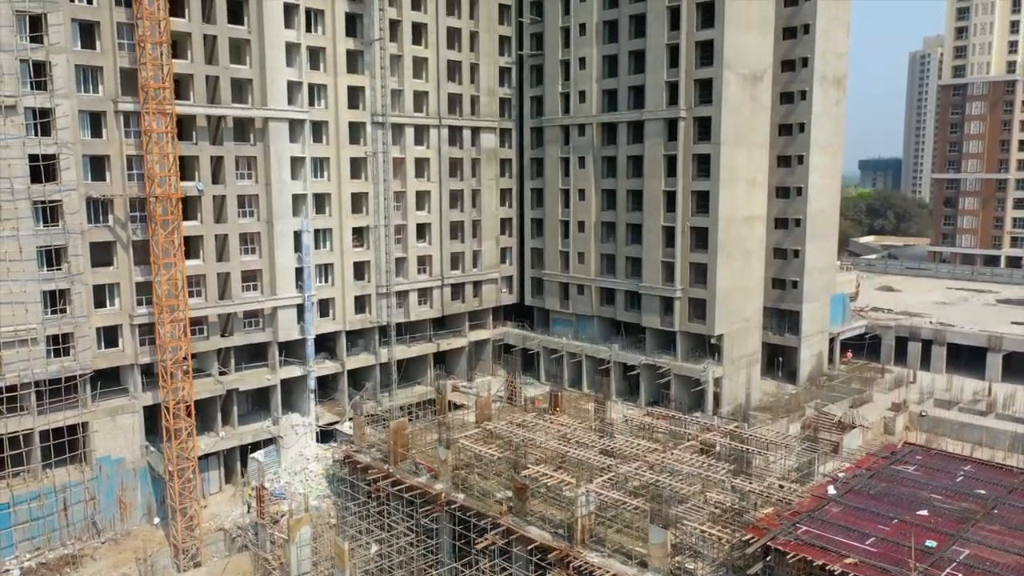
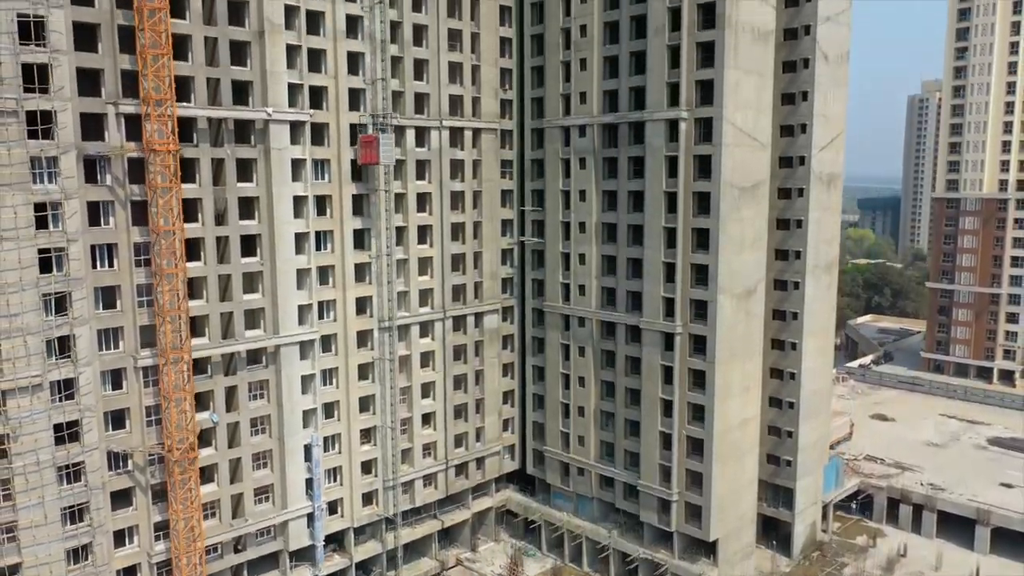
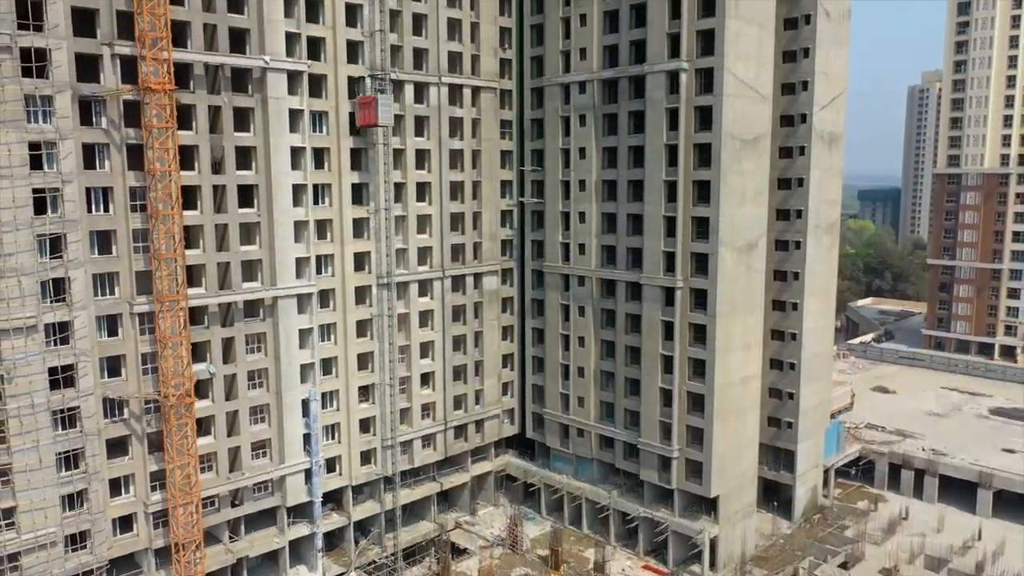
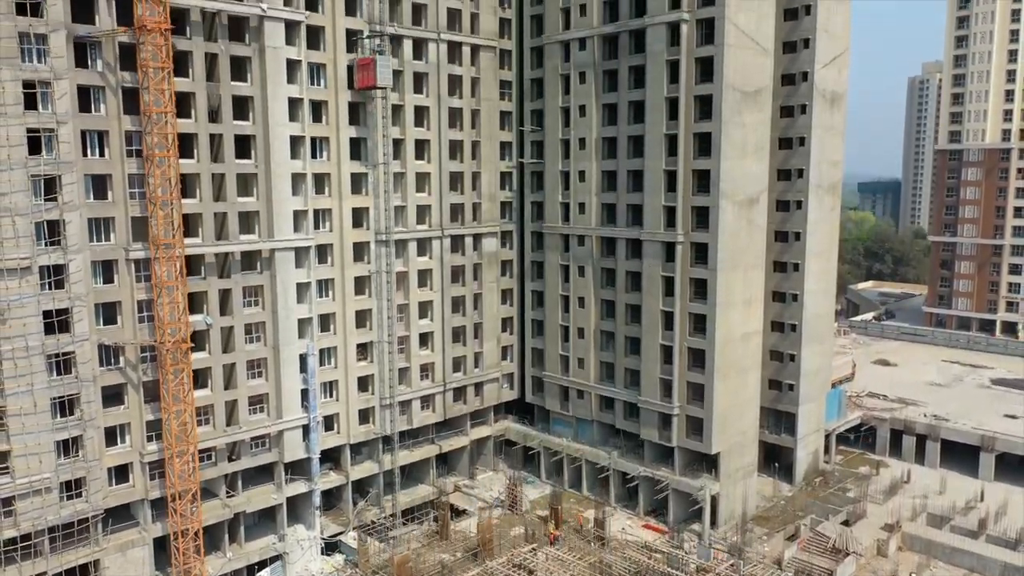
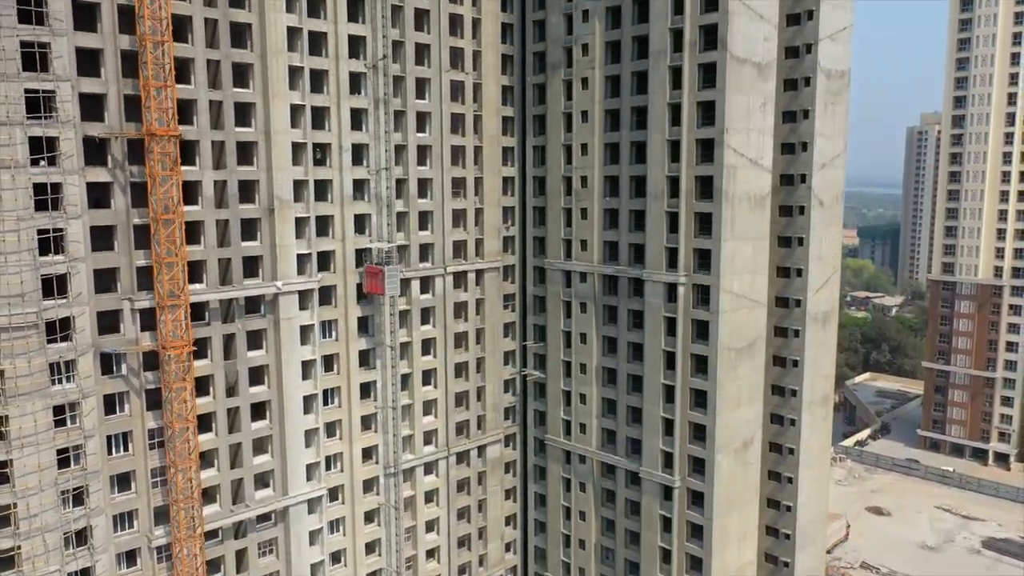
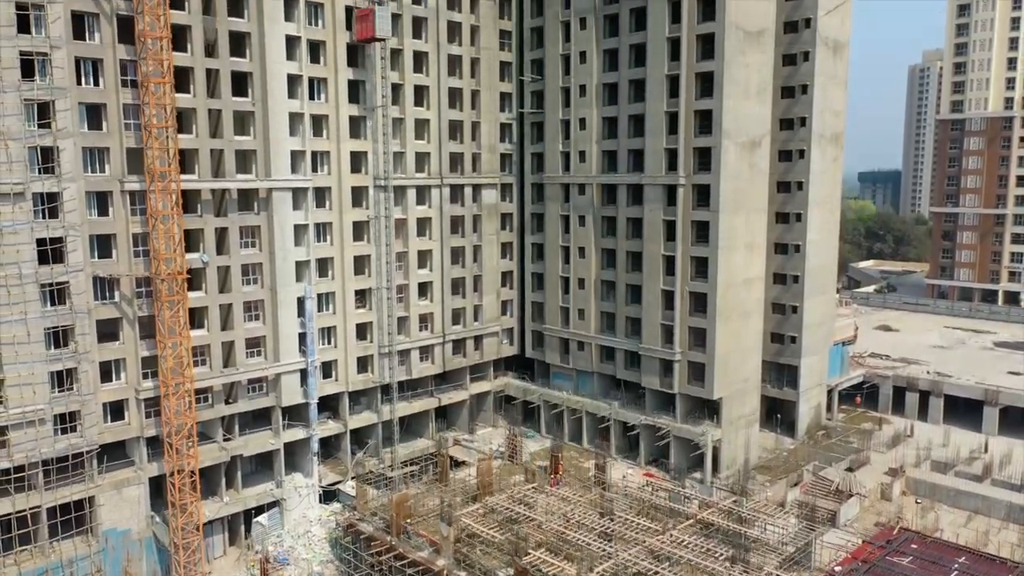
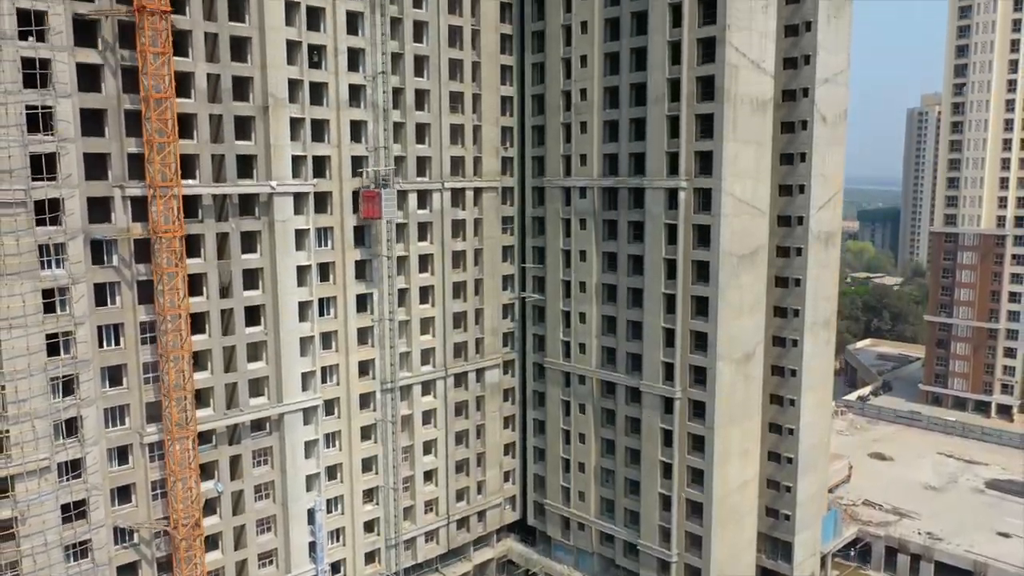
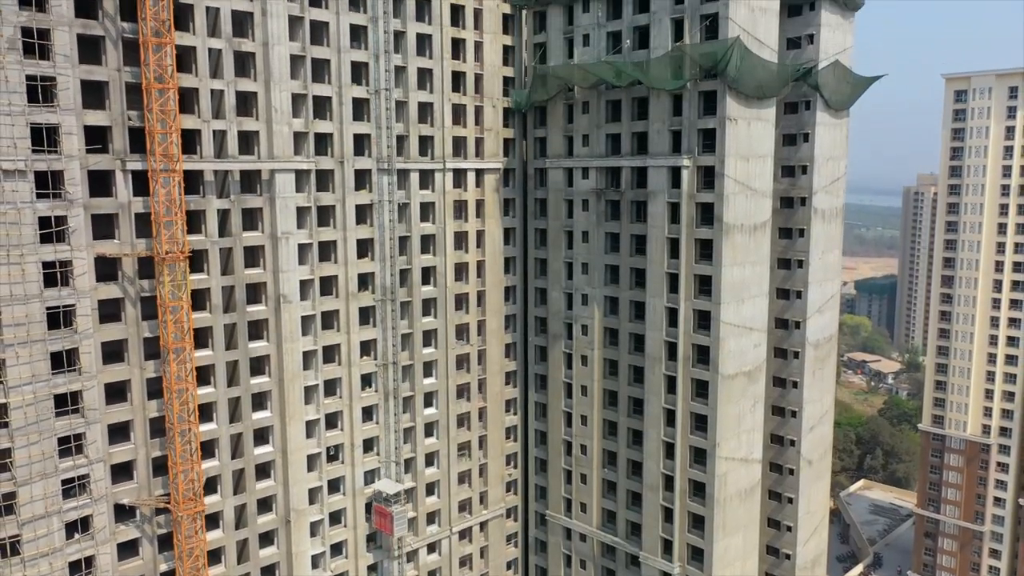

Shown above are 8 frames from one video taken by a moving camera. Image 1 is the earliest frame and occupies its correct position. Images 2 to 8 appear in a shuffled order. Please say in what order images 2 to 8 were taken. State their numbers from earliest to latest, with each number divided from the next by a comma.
6, 4, 3, 2, 7, 5, 8
